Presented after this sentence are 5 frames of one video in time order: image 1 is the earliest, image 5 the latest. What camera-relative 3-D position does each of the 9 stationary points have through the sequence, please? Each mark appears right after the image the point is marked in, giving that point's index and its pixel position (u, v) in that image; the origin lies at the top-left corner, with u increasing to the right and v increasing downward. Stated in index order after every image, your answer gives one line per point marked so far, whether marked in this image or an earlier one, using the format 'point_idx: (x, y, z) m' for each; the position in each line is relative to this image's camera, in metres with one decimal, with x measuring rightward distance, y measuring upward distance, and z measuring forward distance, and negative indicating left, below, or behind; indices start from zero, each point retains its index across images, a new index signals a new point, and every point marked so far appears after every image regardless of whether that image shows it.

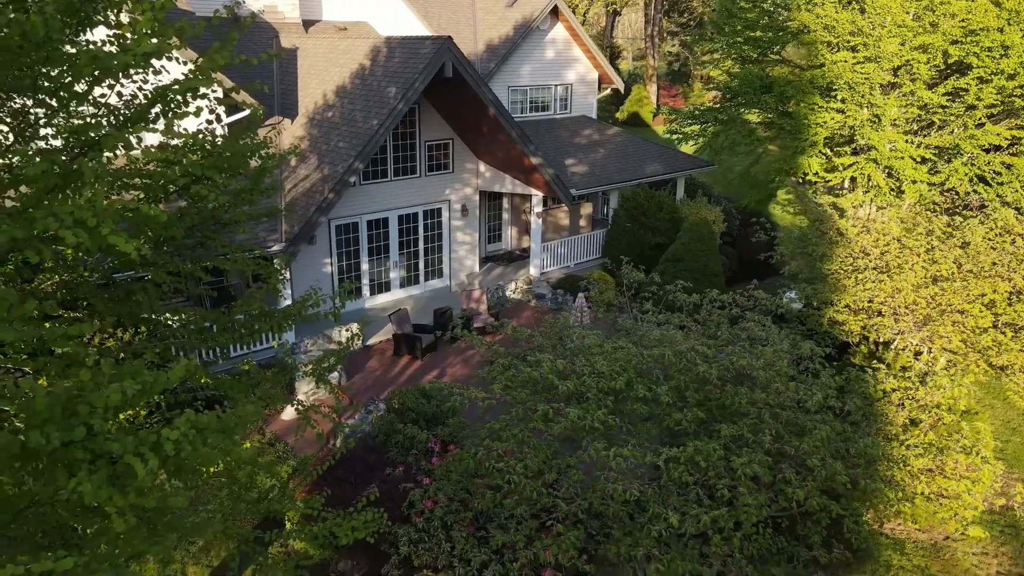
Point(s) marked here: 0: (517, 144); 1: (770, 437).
0: (+0.1, +3.9, +19.0) m
1: (+2.6, -1.5, +7.0) m
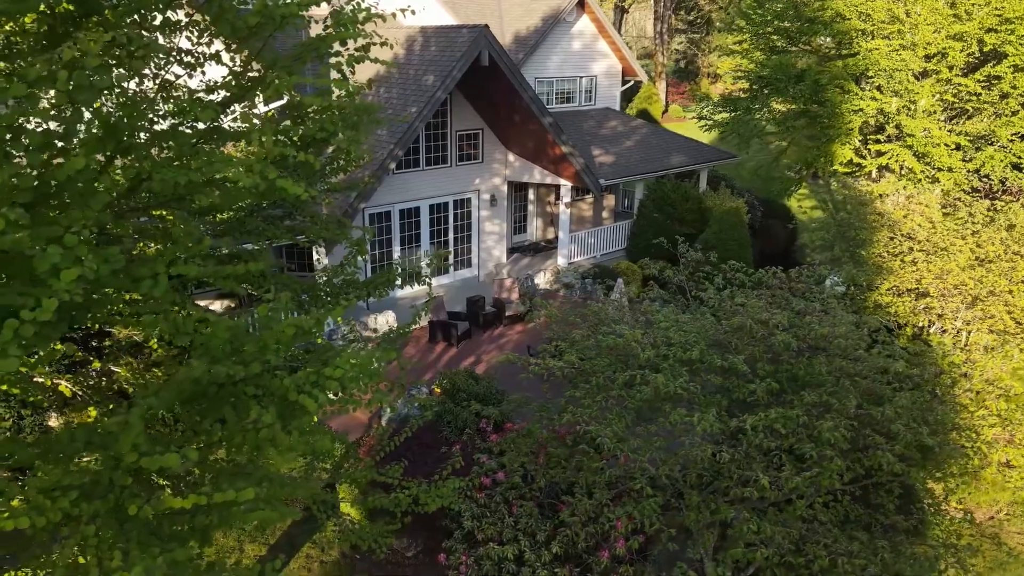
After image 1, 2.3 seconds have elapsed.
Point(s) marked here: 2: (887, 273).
0: (+1.0, +4.2, +19.2) m
1: (+3.5, -1.2, +7.2) m
2: (+6.9, +0.3, +13.0) m
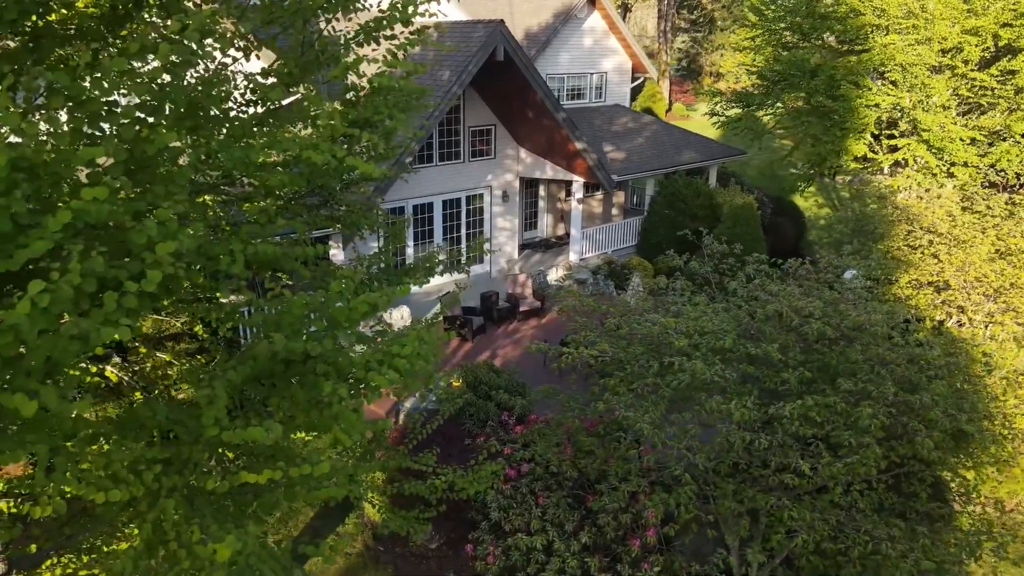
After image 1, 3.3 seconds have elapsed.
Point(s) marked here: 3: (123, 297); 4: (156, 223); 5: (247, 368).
0: (+1.4, +4.3, +19.2) m
1: (+3.8, -1.0, +7.2) m
2: (+7.3, +0.4, +13.0) m
3: (-1.5, 0.0, +2.7) m
4: (-1.5, +0.3, +2.9) m
5: (-1.3, -0.4, +3.6) m
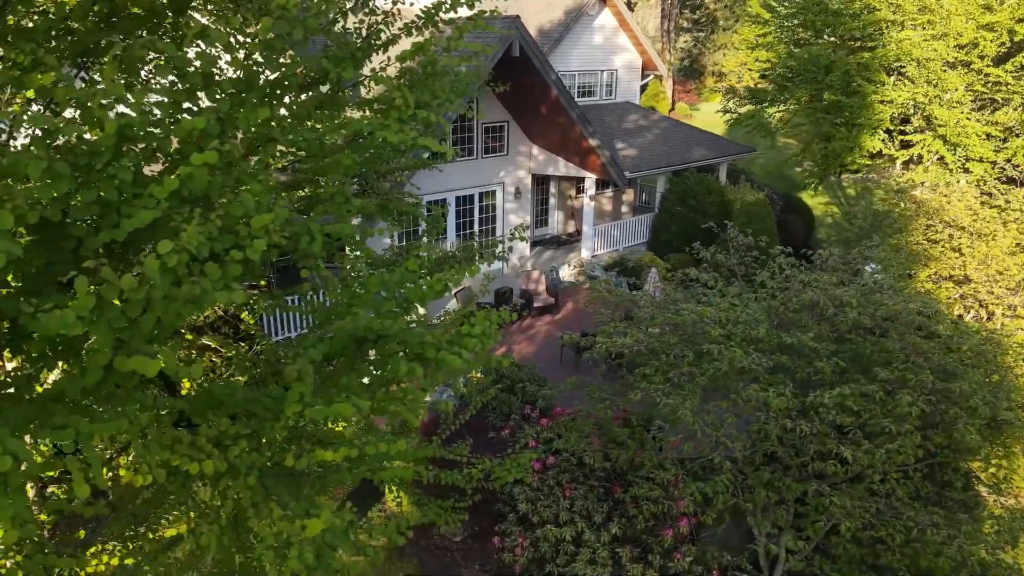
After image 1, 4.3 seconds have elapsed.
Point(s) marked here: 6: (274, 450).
0: (+1.8, +4.4, +19.2) m
1: (+4.2, -0.9, +7.2) m
2: (+7.7, +0.5, +13.1) m
3: (-1.1, +0.1, +2.7) m
4: (-1.1, +0.4, +3.0) m
5: (-0.9, -0.3, +3.6) m
6: (-1.2, -0.8, +3.5) m
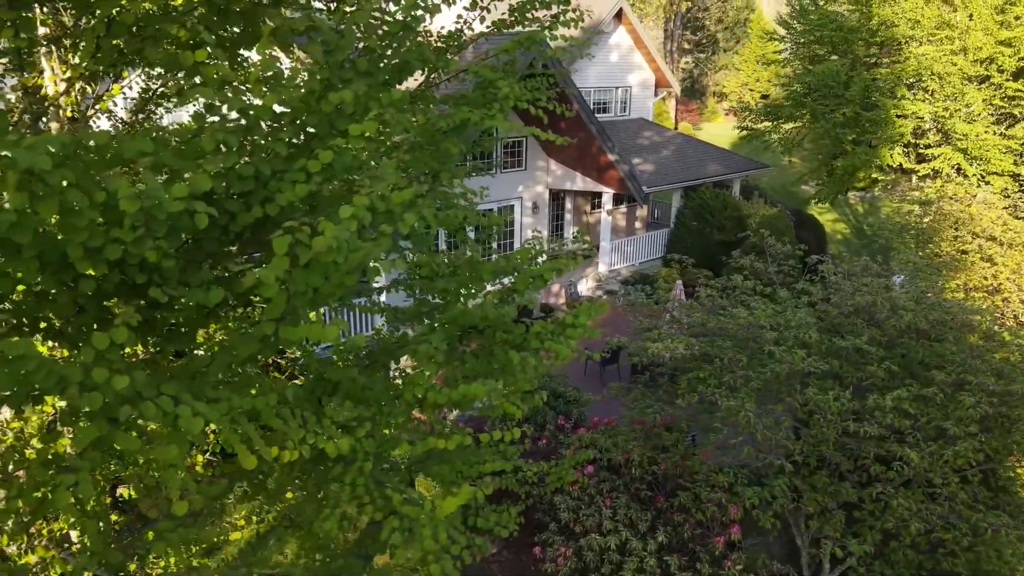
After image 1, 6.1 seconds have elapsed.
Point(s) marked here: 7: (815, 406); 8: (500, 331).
0: (+2.3, +4.1, +19.3) m
1: (+4.8, -1.0, +7.2) m
2: (+8.3, +0.3, +13.1) m
3: (-0.5, +0.2, +2.7) m
4: (-0.5, +0.5, +3.0) m
5: (-0.4, -0.2, +3.6) m
6: (-0.6, -0.7, +3.5) m
7: (+3.1, -1.3, +7.4) m
8: (-0.1, -0.2, +3.9) m
